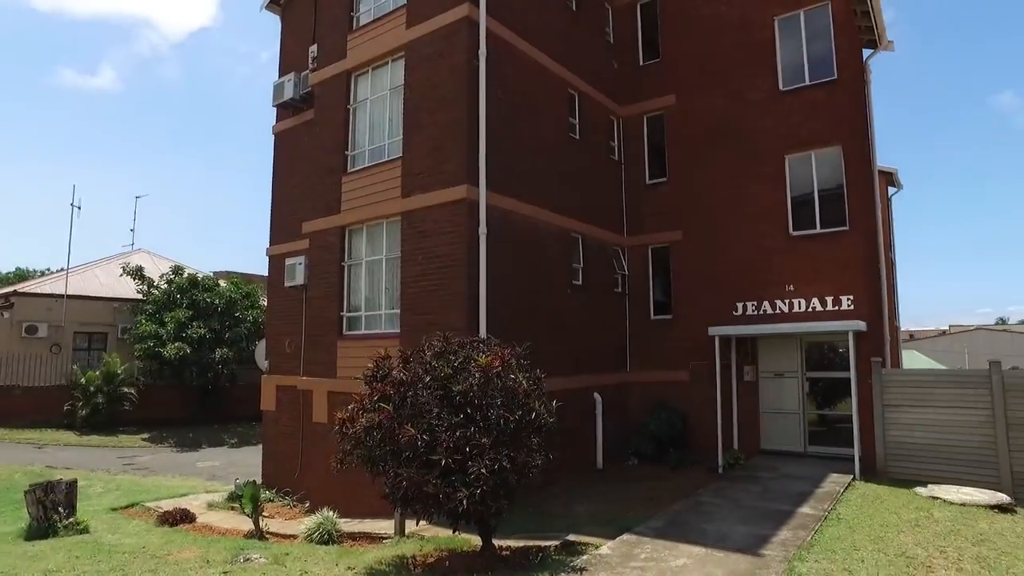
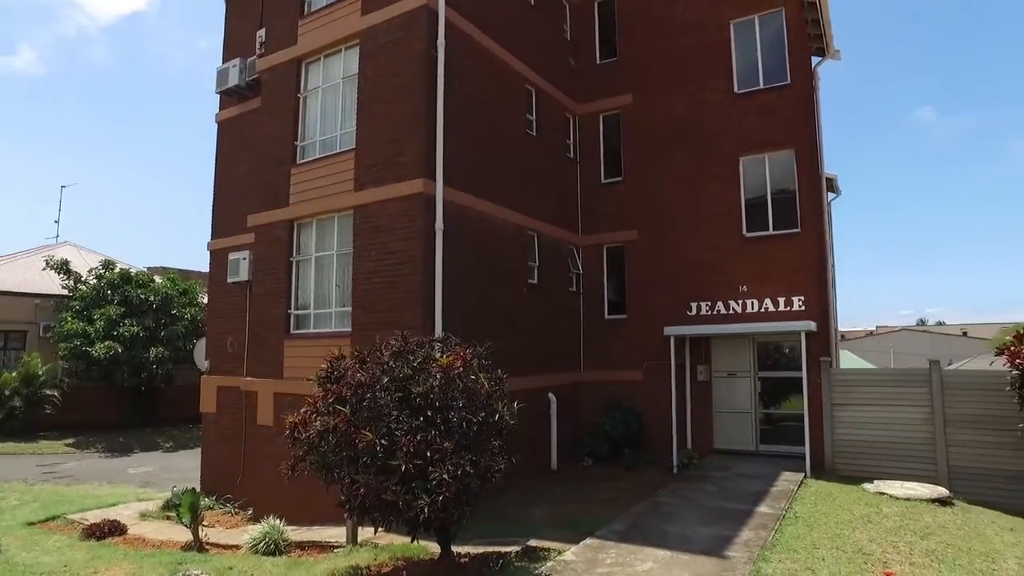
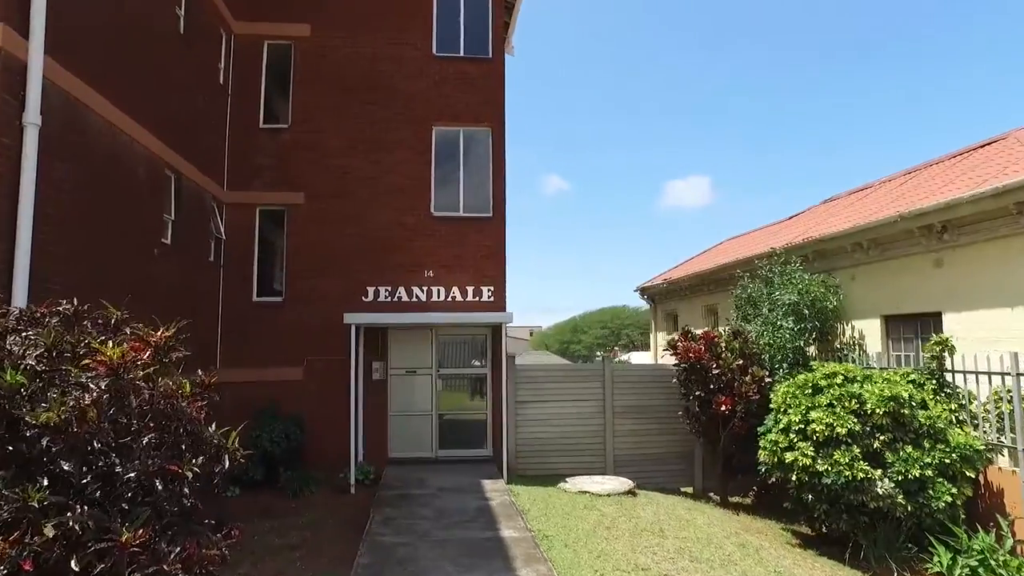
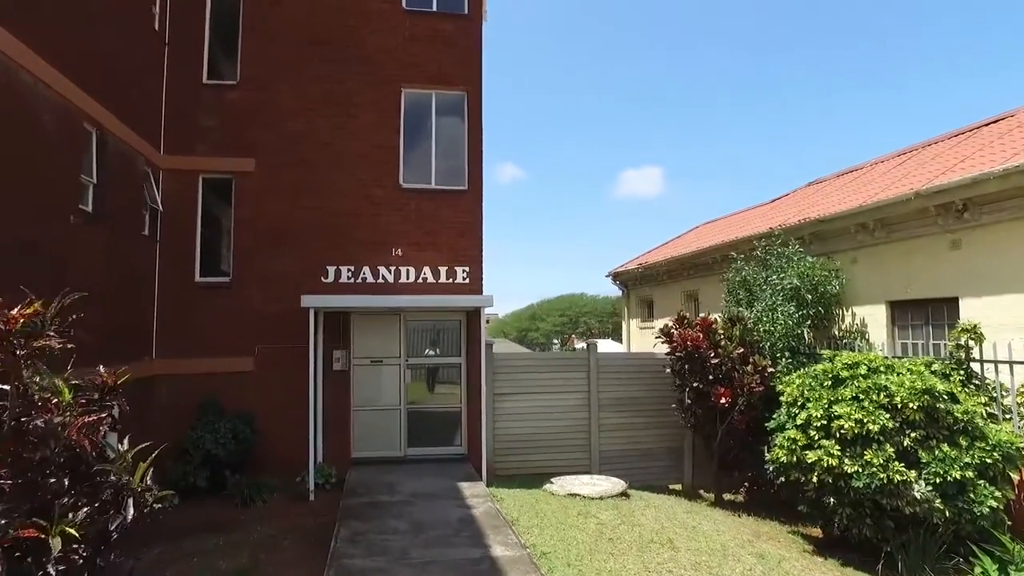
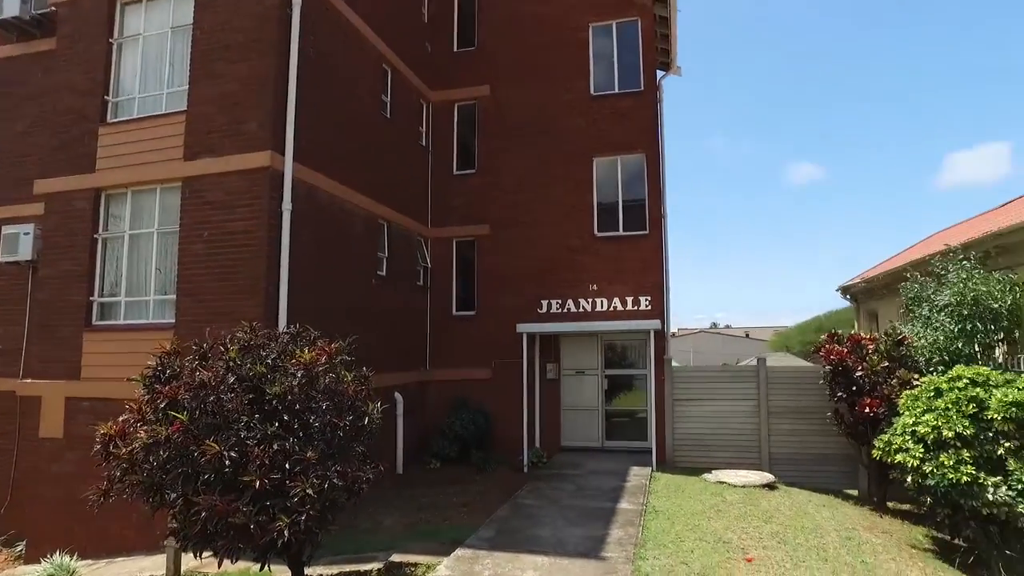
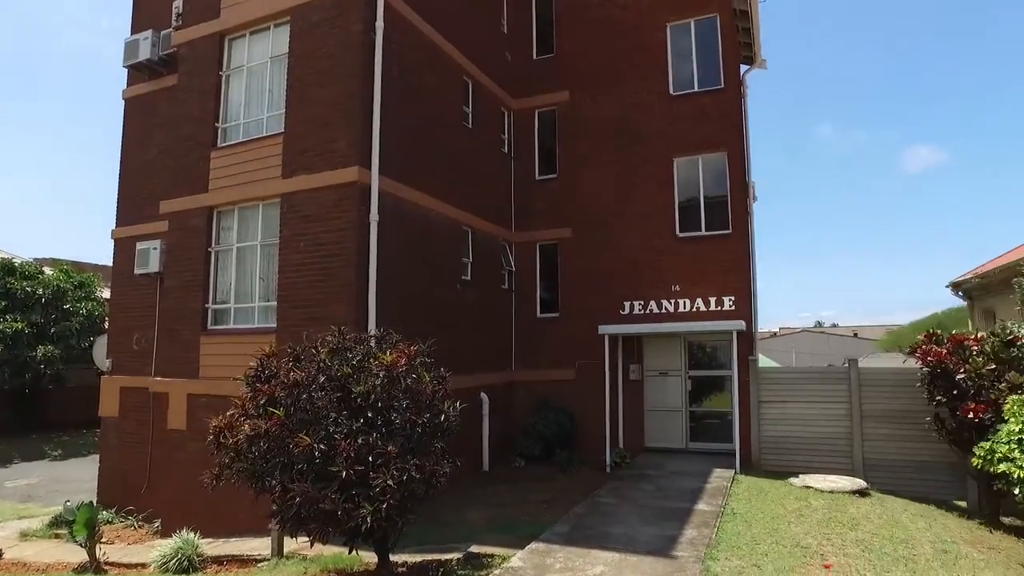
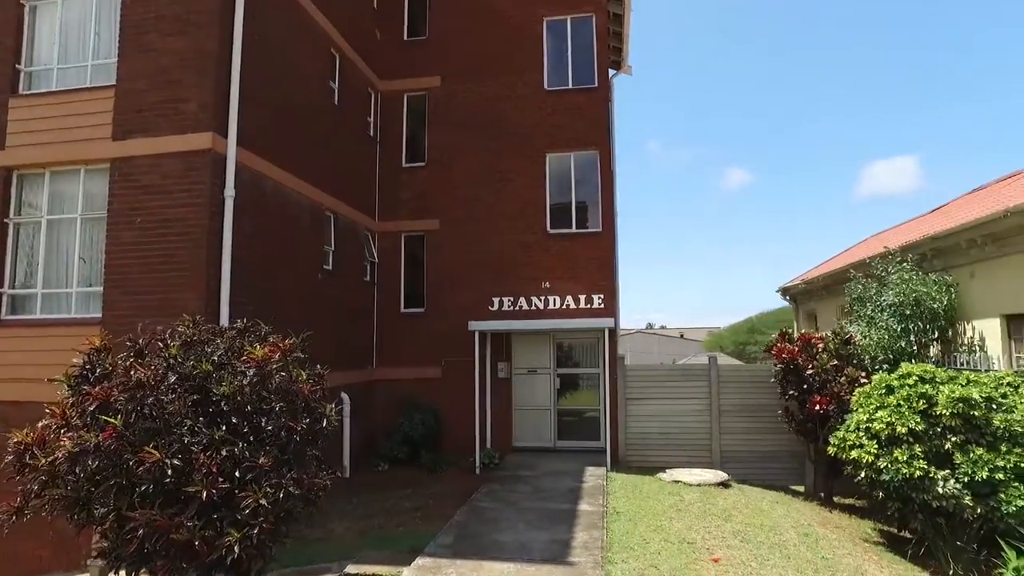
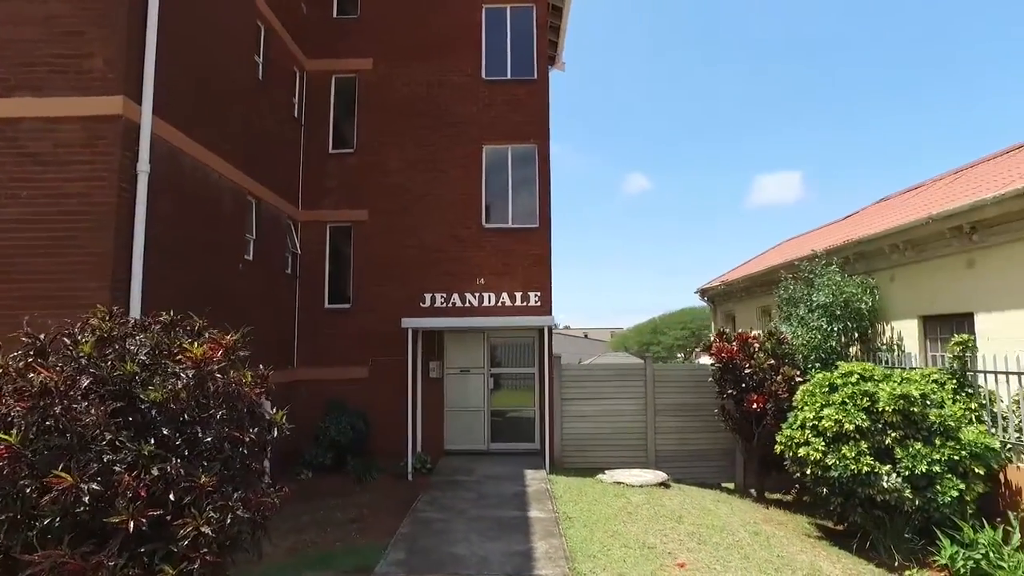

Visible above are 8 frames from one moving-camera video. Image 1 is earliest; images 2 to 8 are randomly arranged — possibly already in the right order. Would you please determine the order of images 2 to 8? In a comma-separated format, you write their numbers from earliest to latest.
2, 6, 5, 7, 8, 3, 4
